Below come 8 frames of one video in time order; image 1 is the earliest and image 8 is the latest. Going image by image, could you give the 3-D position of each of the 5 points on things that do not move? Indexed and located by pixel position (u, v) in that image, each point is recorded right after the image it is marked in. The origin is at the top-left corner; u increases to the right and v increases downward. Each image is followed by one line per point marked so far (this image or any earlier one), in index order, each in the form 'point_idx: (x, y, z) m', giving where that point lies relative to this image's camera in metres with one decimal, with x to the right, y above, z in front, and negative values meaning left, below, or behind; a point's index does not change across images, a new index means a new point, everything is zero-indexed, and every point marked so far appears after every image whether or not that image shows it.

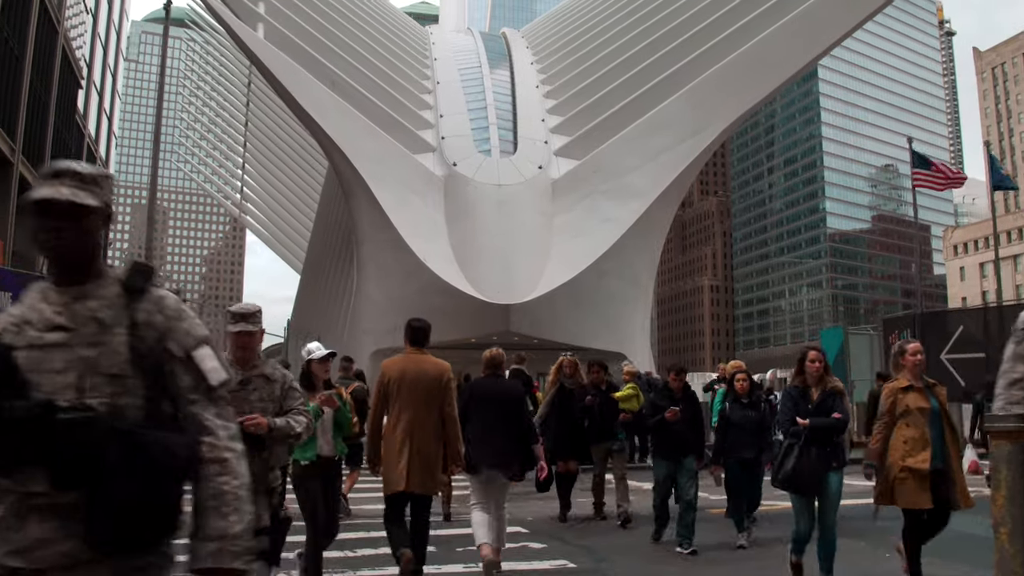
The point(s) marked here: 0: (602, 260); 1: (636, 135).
0: (+1.9, +0.6, +18.4) m
1: (+2.6, +3.2, +18.7) m
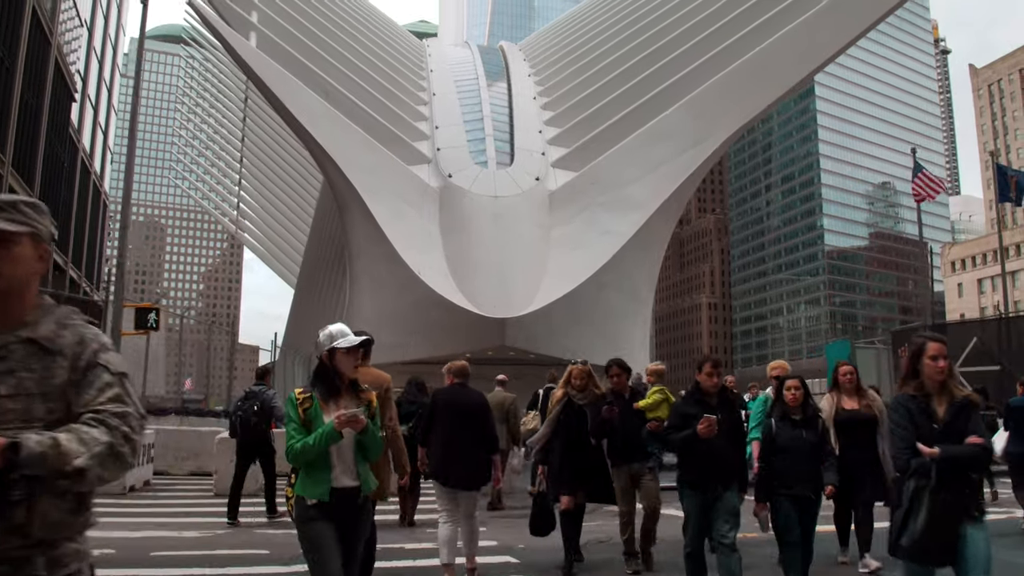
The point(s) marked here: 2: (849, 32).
0: (+1.8, +0.3, +18.1) m
1: (+2.5, +2.9, +18.4) m
2: (+6.5, +4.9, +17.4) m
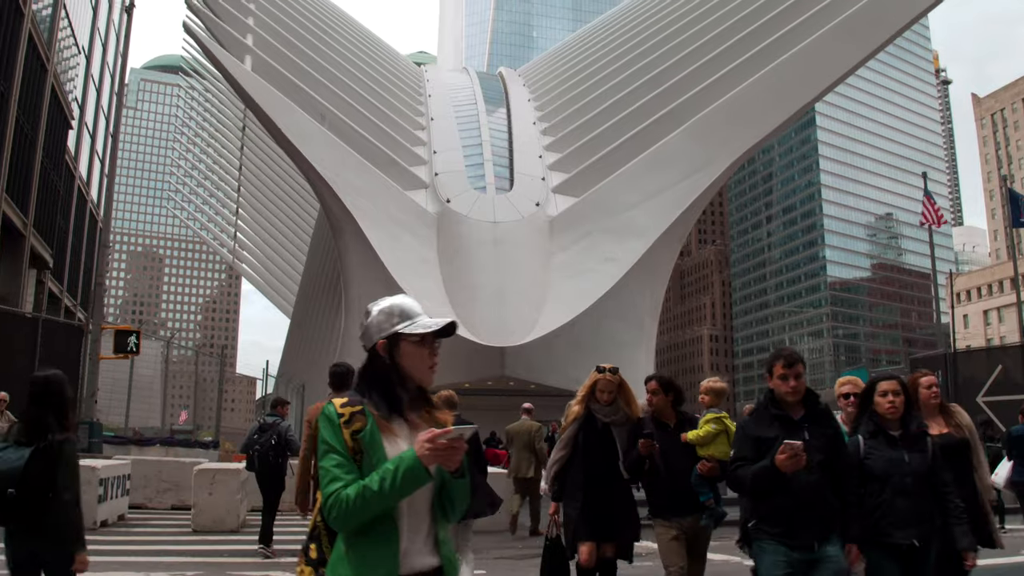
0: (+1.8, -0.3, +17.5) m
1: (+2.5, +2.3, +18.0) m
2: (+6.4, +4.4, +17.0) m
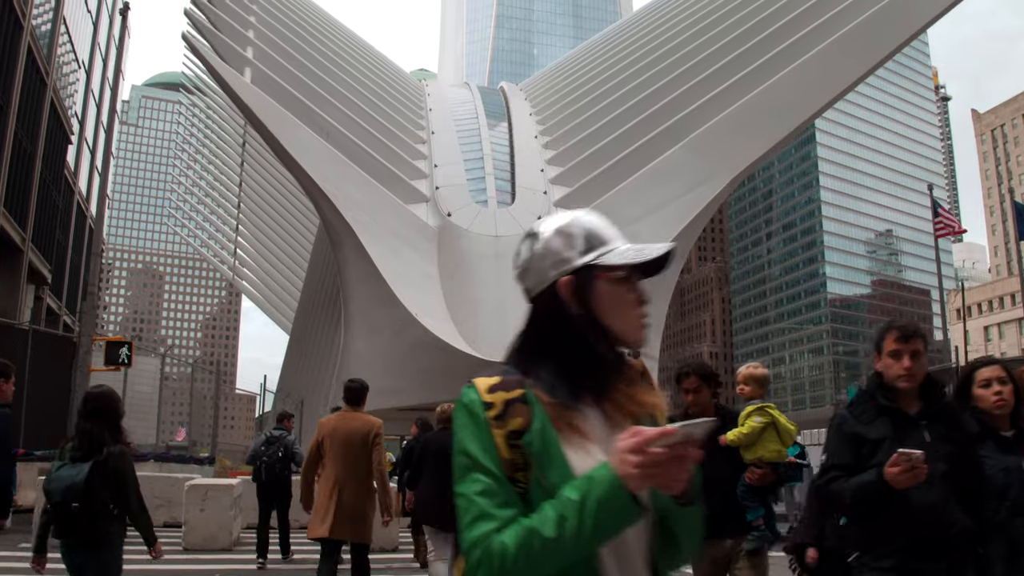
0: (+1.8, -0.5, +17.3) m
1: (+2.6, +2.0, +17.8) m
2: (+6.5, +4.1, +16.9) m
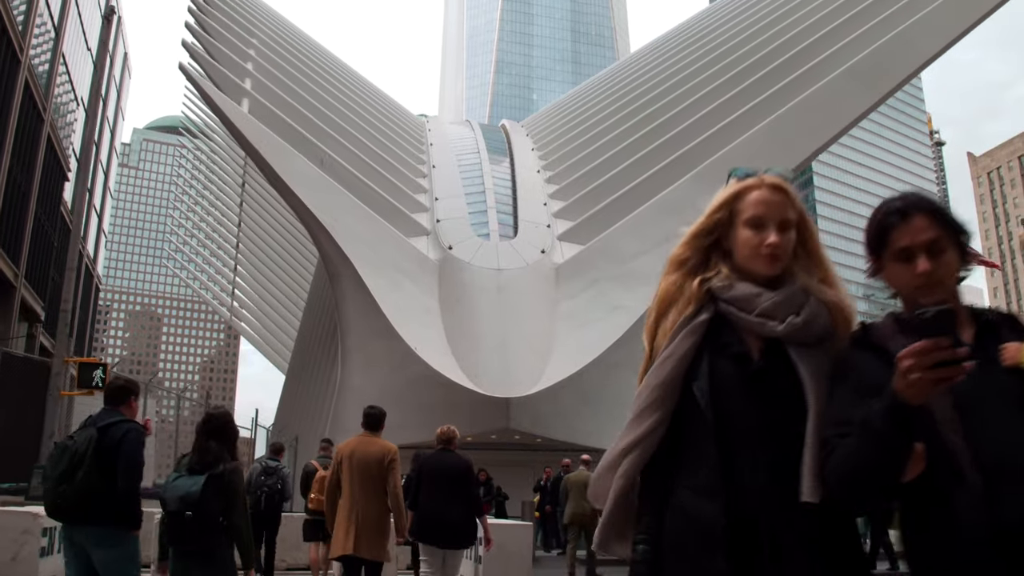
0: (+1.9, -1.2, +16.8) m
1: (+2.6, +1.4, +17.4) m
2: (+6.5, +3.5, +16.6) m
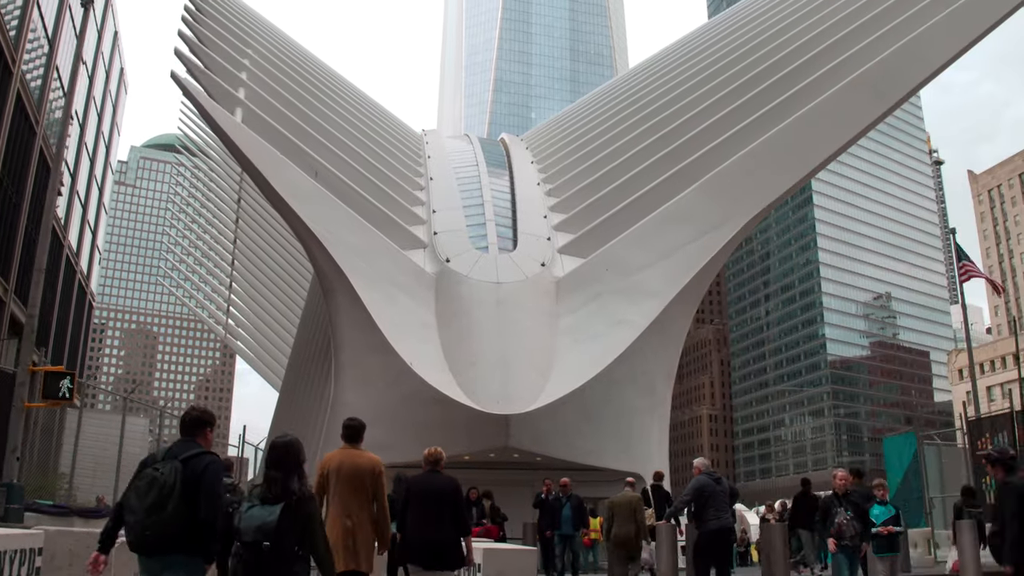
0: (+1.9, -1.4, +16.3) m
1: (+2.6, +1.1, +17.0) m
2: (+6.5, +3.2, +16.2) m
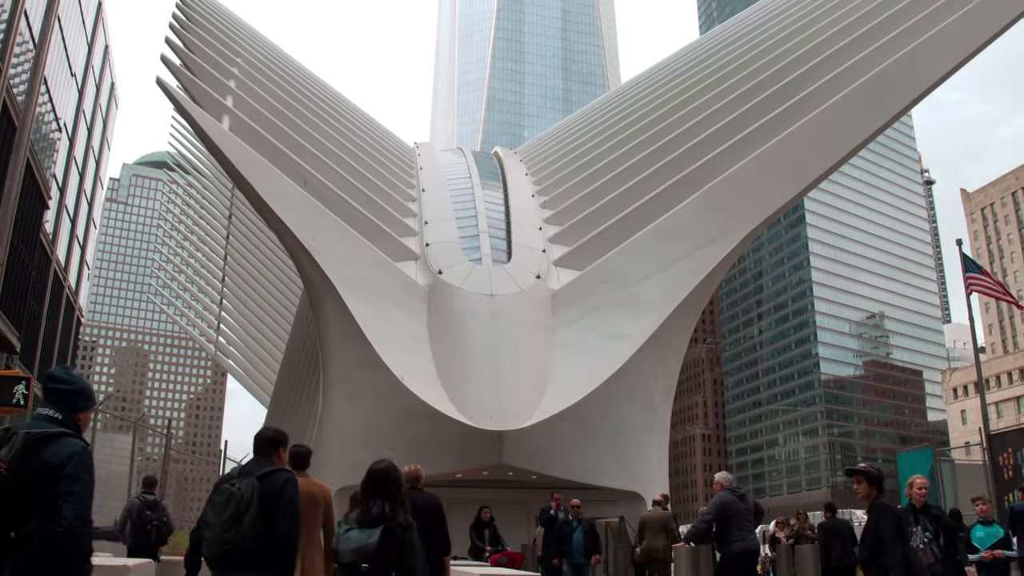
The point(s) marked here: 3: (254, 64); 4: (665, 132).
0: (+1.8, -1.7, +15.8) m
1: (+2.5, +0.9, +16.5) m
2: (+6.4, +3.0, +15.9) m
3: (-5.7, +4.9, +19.6) m
4: (+3.2, +3.3, +18.8) m
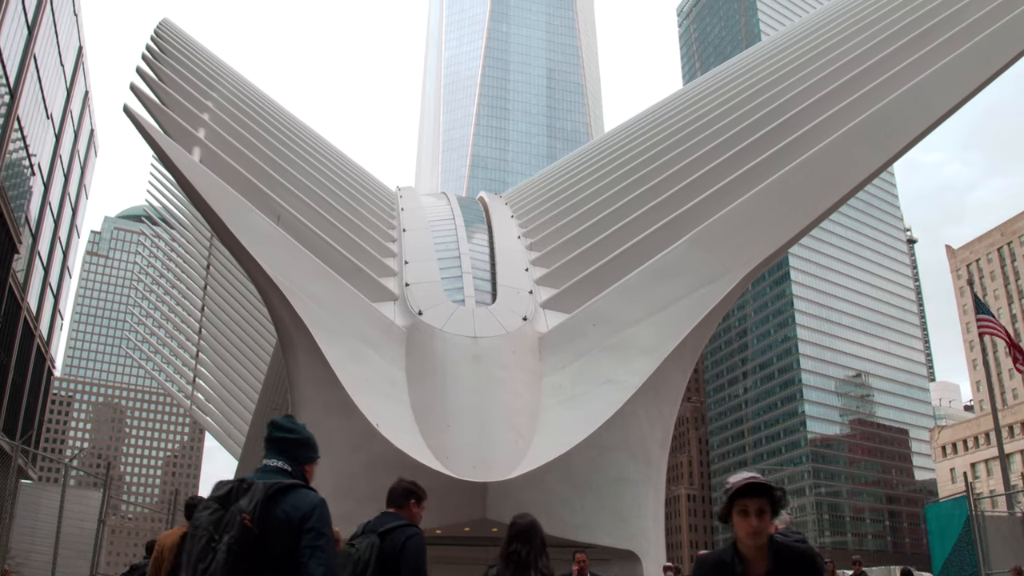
0: (+1.5, -2.4, +14.8) m
1: (+2.2, +0.1, +15.7) m
2: (+6.2, +2.3, +15.2) m
3: (-6.0, +4.0, +18.9) m
4: (+2.9, +2.4, +18.0) m
